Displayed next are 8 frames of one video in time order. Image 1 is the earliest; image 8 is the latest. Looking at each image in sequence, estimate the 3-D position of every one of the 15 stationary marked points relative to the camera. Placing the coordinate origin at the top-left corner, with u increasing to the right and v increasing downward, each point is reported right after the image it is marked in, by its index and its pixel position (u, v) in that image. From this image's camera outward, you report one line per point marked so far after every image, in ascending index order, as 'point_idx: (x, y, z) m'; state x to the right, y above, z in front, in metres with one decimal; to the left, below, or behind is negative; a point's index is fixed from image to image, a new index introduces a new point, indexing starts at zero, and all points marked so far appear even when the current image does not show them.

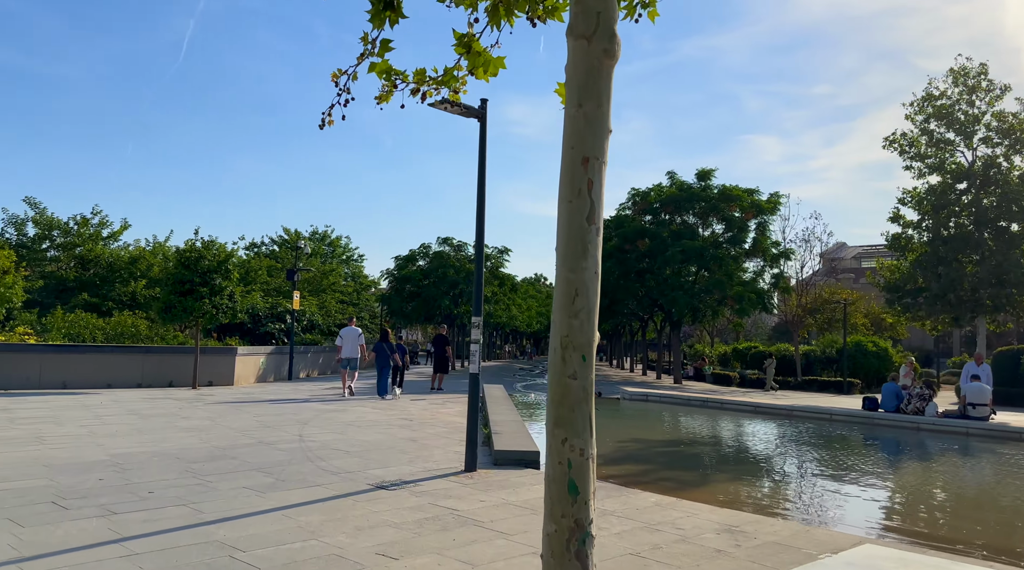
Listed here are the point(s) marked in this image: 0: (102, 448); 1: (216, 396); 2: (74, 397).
0: (-4.4, -1.8, +8.4) m
1: (-6.6, -2.5, +17.7) m
2: (-9.0, -2.3, +16.2) m
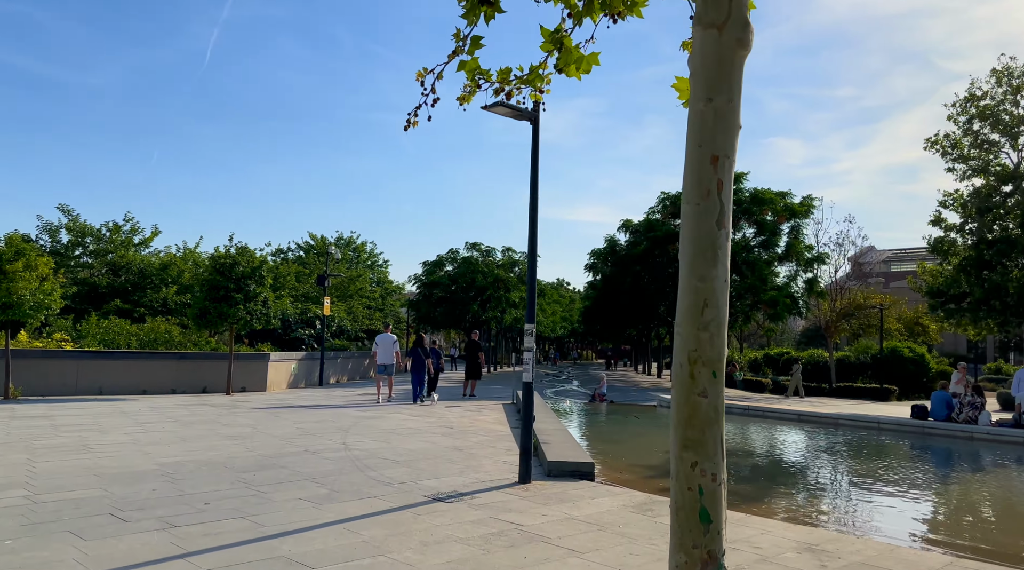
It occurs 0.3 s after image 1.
0: (-3.9, -1.8, +8.4) m
1: (-5.8, -2.6, +17.7) m
2: (-8.2, -2.5, +16.3) m
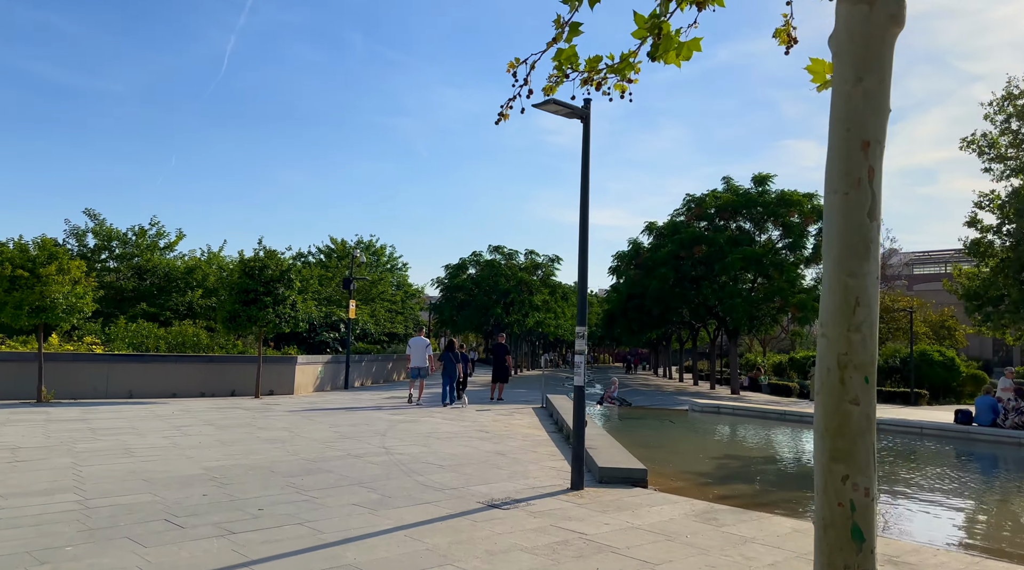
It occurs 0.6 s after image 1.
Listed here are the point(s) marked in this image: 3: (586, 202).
0: (-3.4, -1.9, +8.3) m
1: (-5.1, -2.7, +17.7) m
2: (-7.6, -2.5, +16.3) m
3: (+0.7, +0.8, +7.2) m
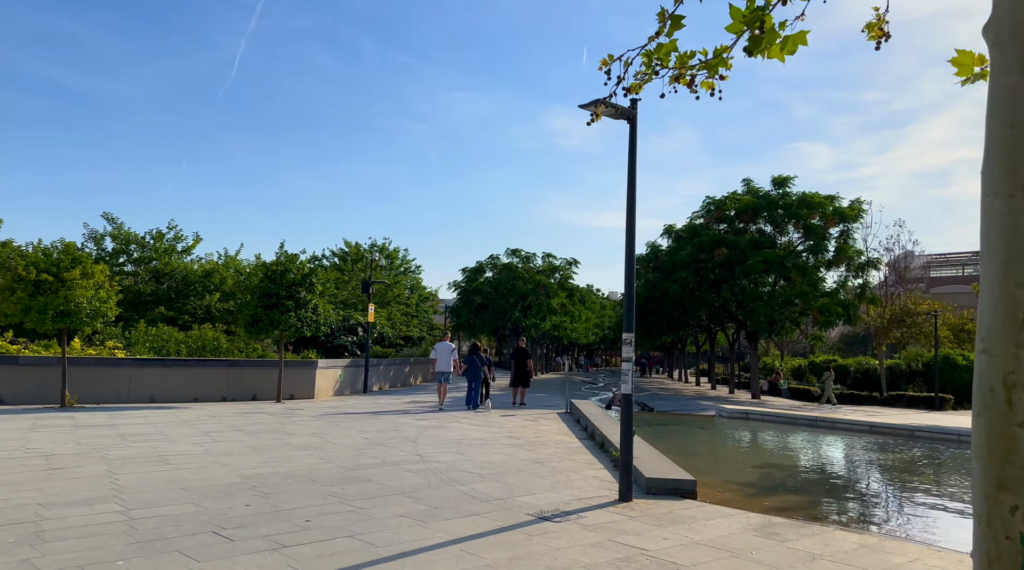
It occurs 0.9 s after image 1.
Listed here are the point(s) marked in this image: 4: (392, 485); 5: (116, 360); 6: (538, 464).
0: (-3.0, -1.9, +8.2) m
1: (-4.6, -2.8, +17.6) m
2: (-7.1, -2.6, +16.3) m
3: (+1.1, +0.7, +7.1) m
4: (-1.1, -1.8, +7.3) m
5: (-9.9, -1.9, +19.5) m
6: (+0.3, -2.0, +8.9) m
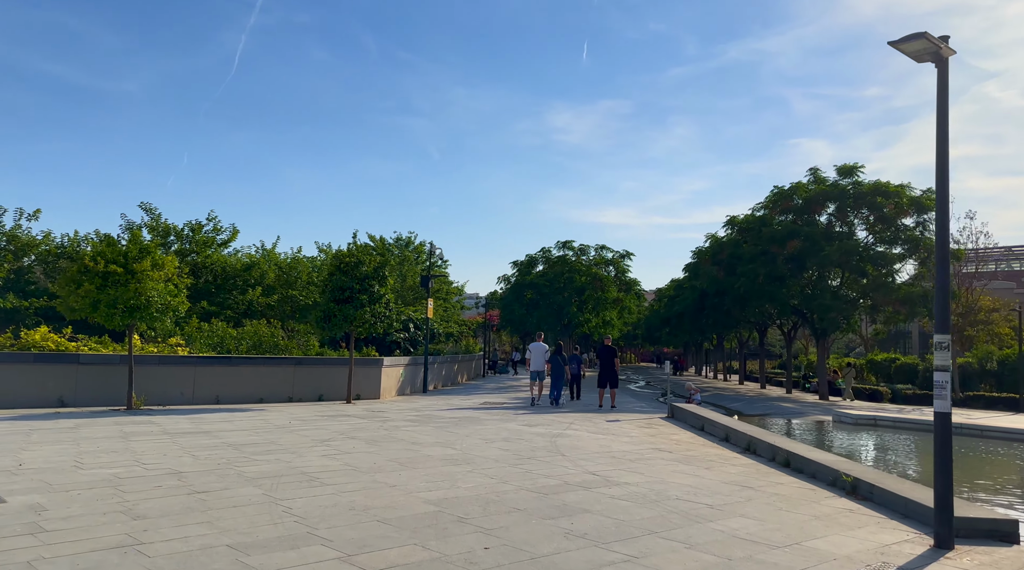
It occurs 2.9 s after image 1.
0: (-1.0, -1.9, +7.0) m
1: (-2.5, -2.7, +16.4) m
2: (-5.0, -2.5, +15.1) m
3: (+3.1, +0.8, +5.8) m
4: (+0.9, -1.8, +6.0) m
5: (-7.8, -1.7, +18.4) m
6: (+2.3, -2.0, +7.6) m
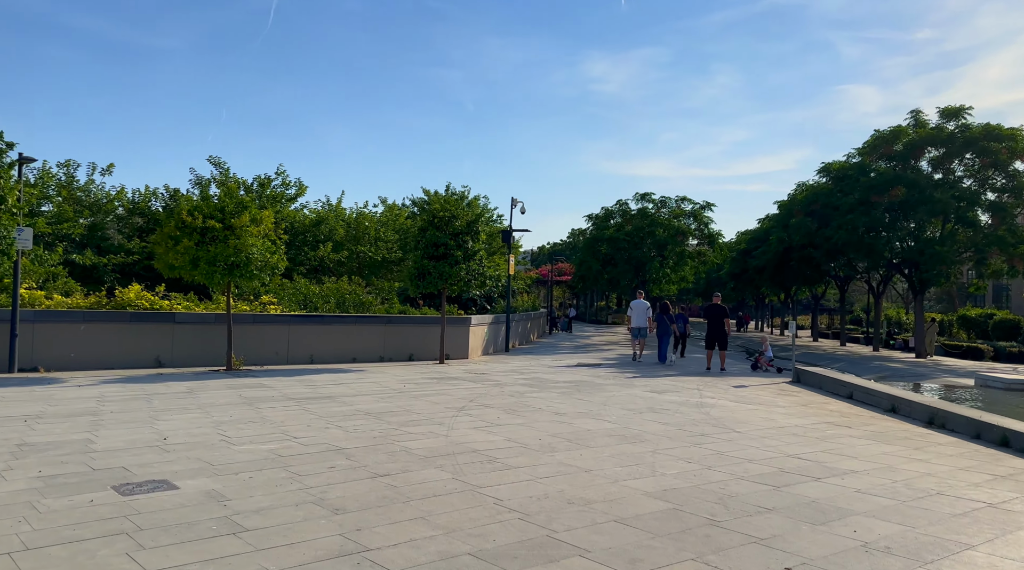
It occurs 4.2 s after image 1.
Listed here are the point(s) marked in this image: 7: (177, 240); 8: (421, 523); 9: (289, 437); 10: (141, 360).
0: (+0.8, -1.5, +6.2) m
1: (-0.3, -1.8, +15.7) m
2: (-2.8, -1.7, +14.5) m
3: (+4.7, +1.0, +4.6) m
4: (+2.5, -1.5, +5.1) m
5: (-5.4, -0.7, +17.8) m
6: (+4.0, -1.6, +6.6) m
7: (-6.9, +0.9, +16.1) m
8: (-0.6, -1.5, +5.1) m
9: (-2.3, -1.6, +8.2) m
10: (-8.0, -1.6, +16.8) m
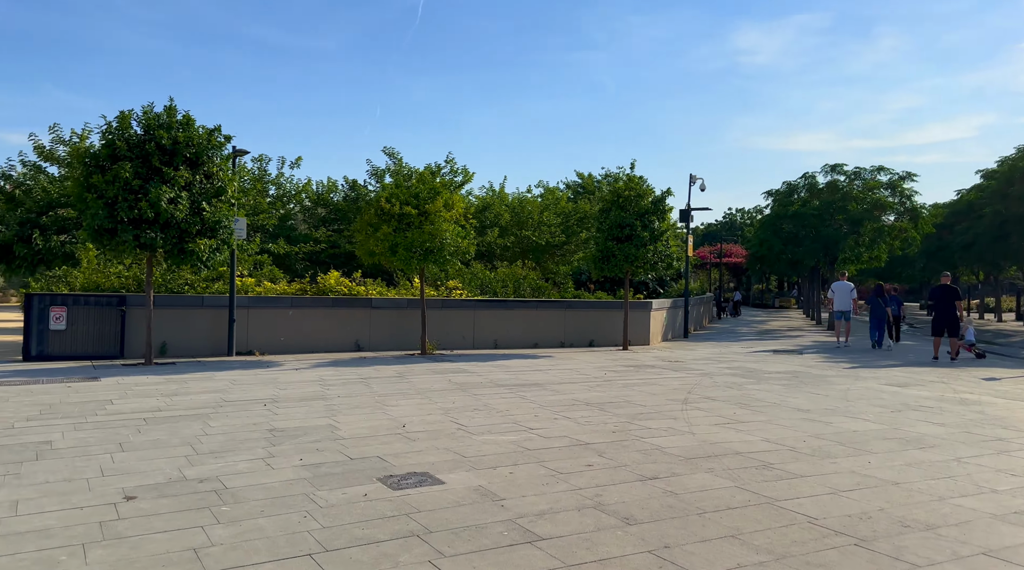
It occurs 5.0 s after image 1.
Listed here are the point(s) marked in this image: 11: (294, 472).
0: (+2.8, -1.4, +5.3) m
1: (+3.6, -1.5, +14.8) m
2: (+0.8, -1.4, +14.1) m
3: (+6.4, +1.1, +2.9) m
4: (+4.3, -1.4, +3.8) m
5: (-1.1, -0.4, +17.8) m
6: (+6.1, -1.4, +5.1) m
7: (-2.9, +1.2, +16.3) m
8: (+1.3, -1.4, +4.4) m
9: (+0.1, -1.4, +7.8) m
10: (-3.8, -1.3, +17.3) m
11: (-1.8, -1.5, +6.4) m
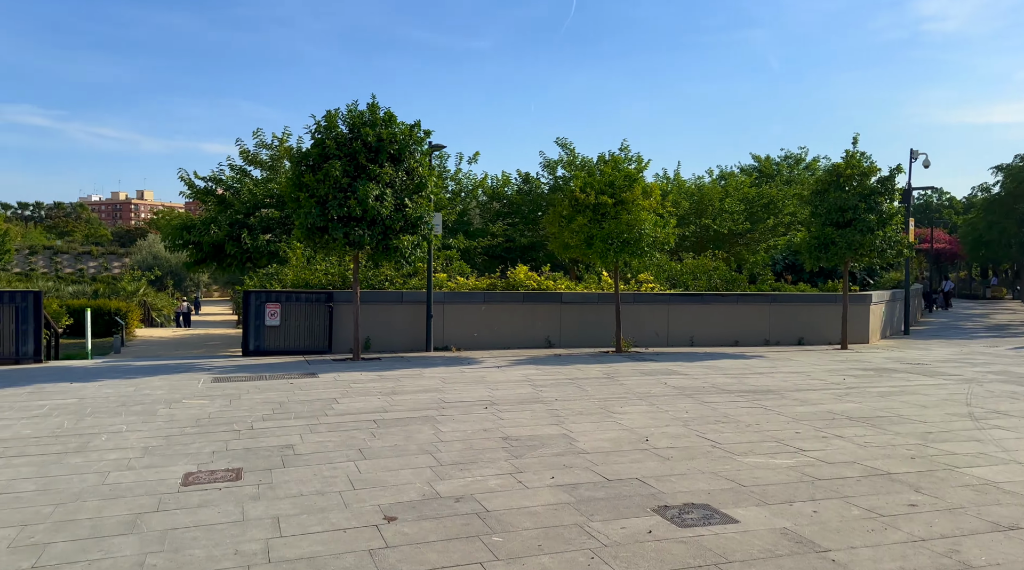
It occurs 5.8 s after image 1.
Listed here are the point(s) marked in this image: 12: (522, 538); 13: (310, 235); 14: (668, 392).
0: (+4.5, -1.4, +3.7) m
1: (+7.2, -1.3, +12.8) m
2: (+4.4, -1.3, +12.7) m
3: (+7.5, +1.1, +0.6) m
4: (+5.8, -1.4, +2.0) m
5: (+3.2, -0.2, +16.8) m
6: (+7.7, -1.4, +2.8) m
7: (+1.2, +1.3, +15.6) m
8: (+2.9, -1.4, +3.1) m
9: (+2.5, -1.4, +6.7) m
10: (+0.6, -1.2, +16.8) m
11: (+0.3, -1.5, +5.7) m
12: (+0.1, -1.5, +4.8) m
13: (-3.6, +0.9, +14.0) m
14: (+2.1, -1.4, +10.8) m
